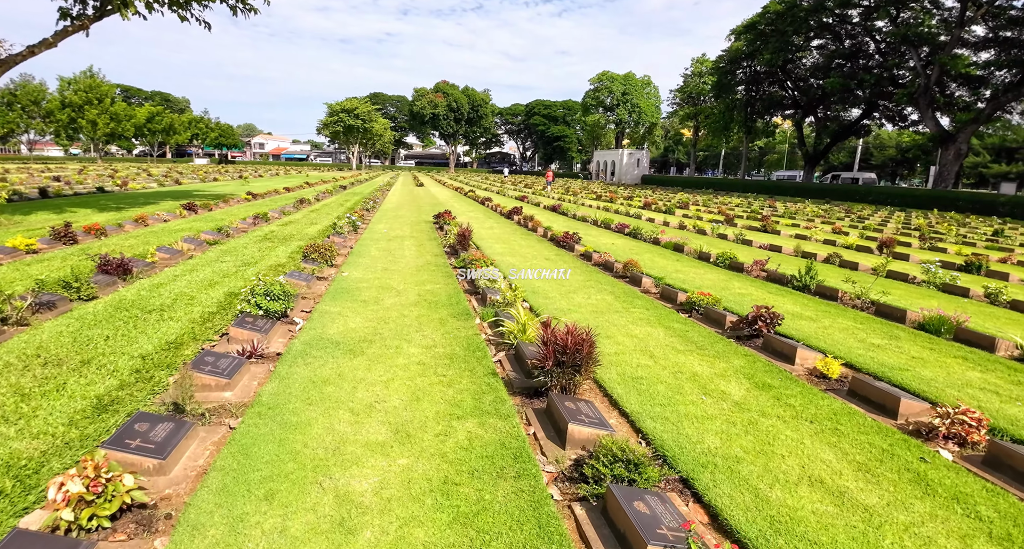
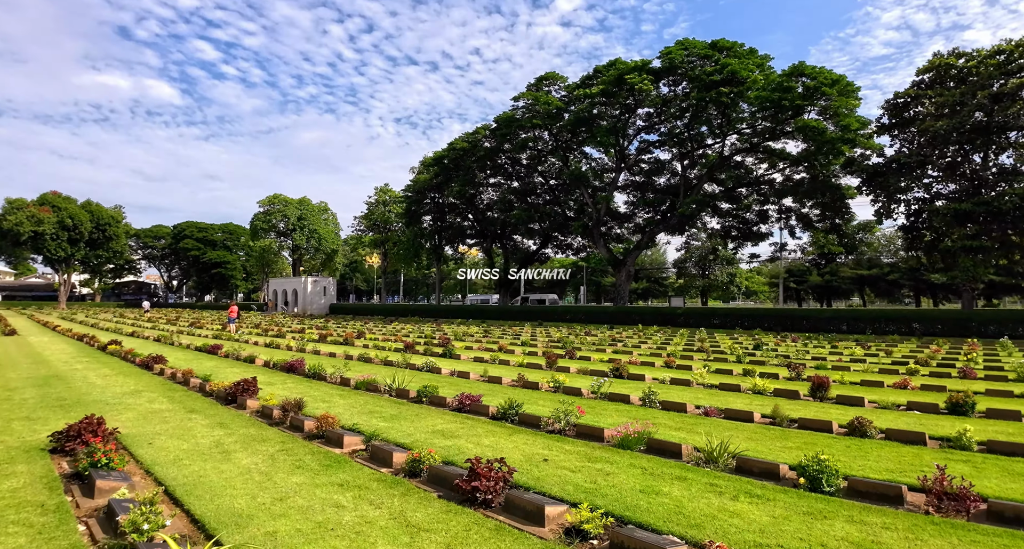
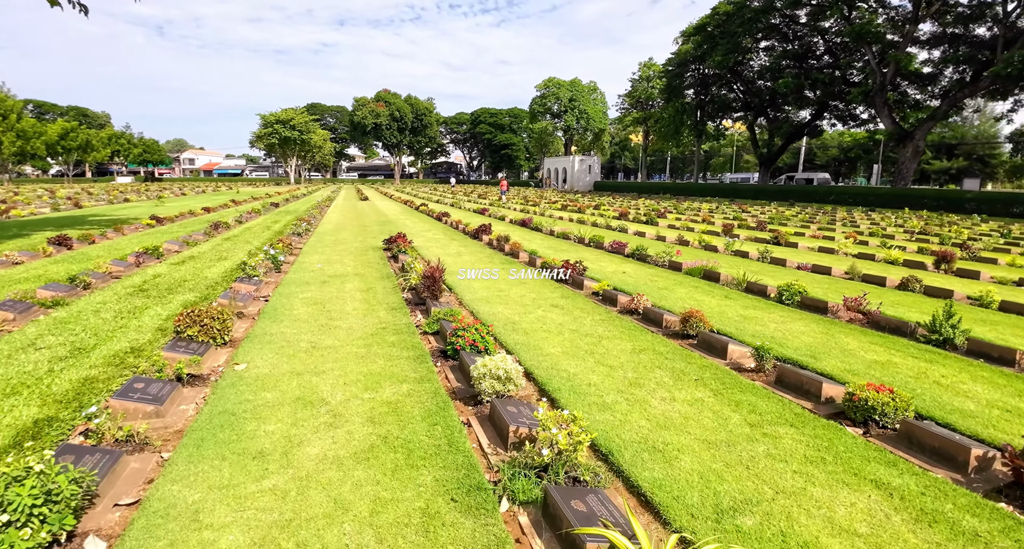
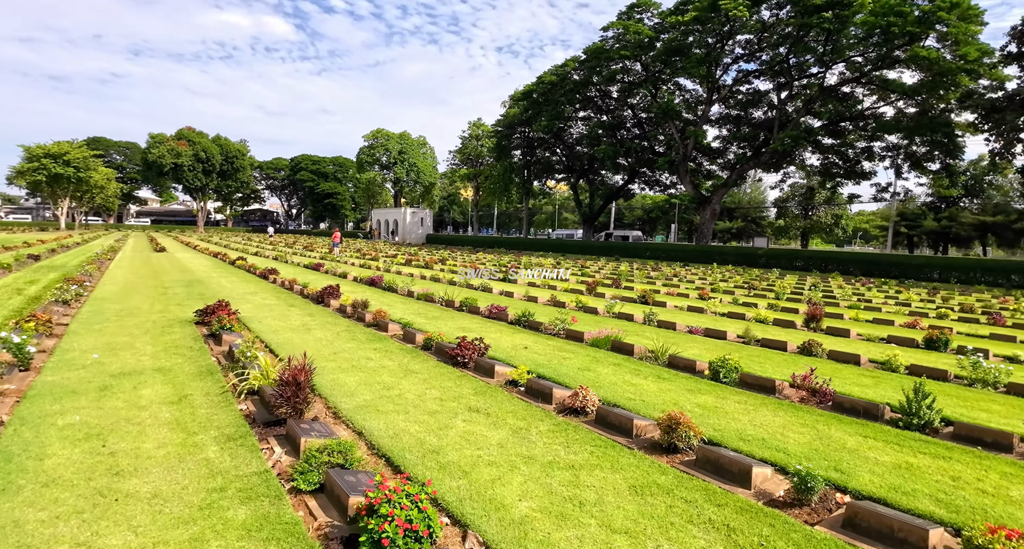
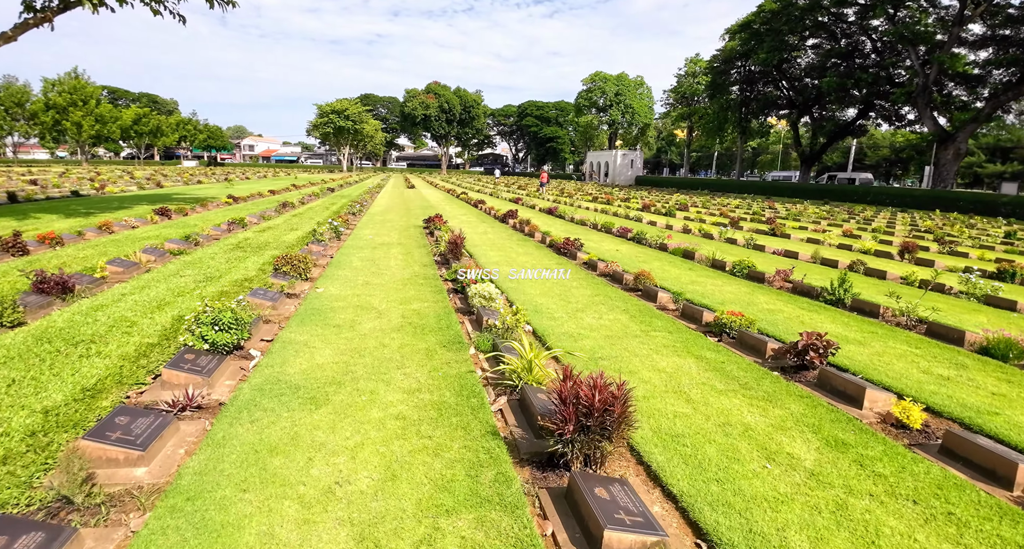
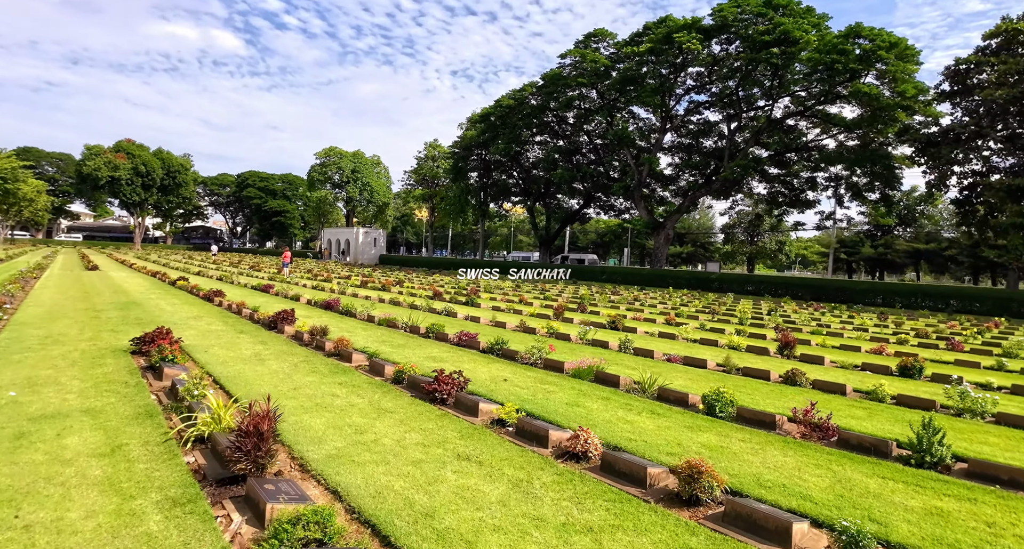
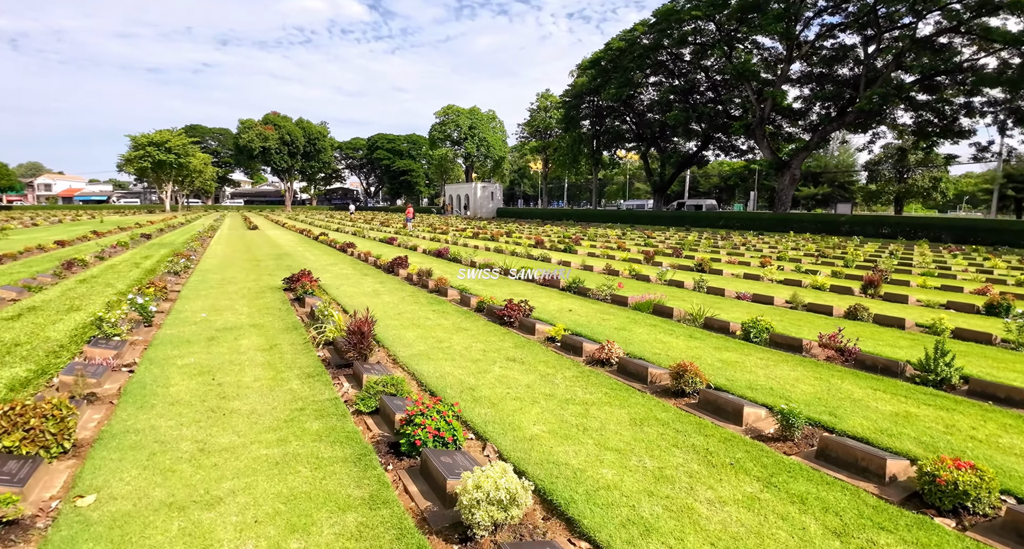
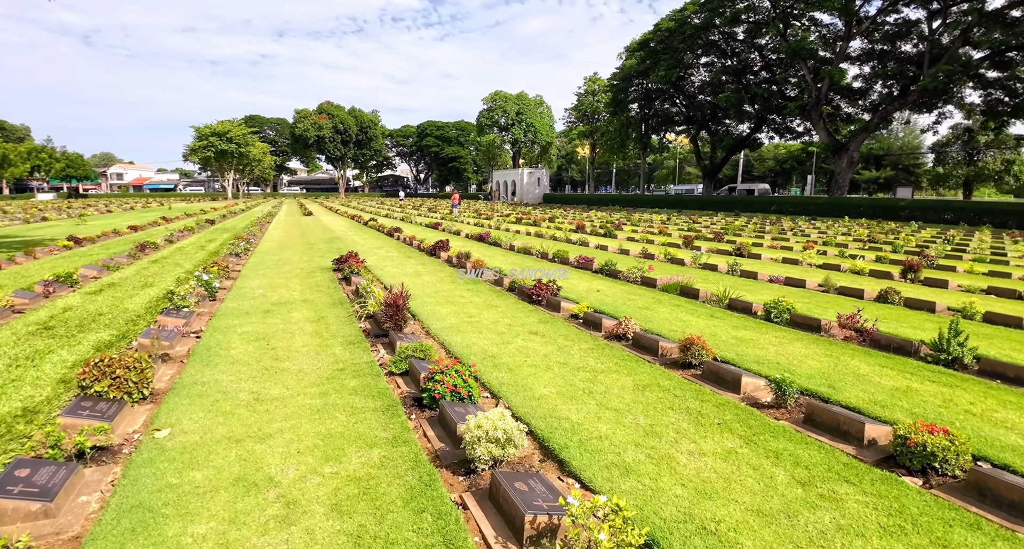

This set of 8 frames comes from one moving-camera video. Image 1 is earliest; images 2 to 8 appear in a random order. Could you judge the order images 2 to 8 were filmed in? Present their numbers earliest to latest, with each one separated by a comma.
5, 3, 8, 7, 4, 6, 2
